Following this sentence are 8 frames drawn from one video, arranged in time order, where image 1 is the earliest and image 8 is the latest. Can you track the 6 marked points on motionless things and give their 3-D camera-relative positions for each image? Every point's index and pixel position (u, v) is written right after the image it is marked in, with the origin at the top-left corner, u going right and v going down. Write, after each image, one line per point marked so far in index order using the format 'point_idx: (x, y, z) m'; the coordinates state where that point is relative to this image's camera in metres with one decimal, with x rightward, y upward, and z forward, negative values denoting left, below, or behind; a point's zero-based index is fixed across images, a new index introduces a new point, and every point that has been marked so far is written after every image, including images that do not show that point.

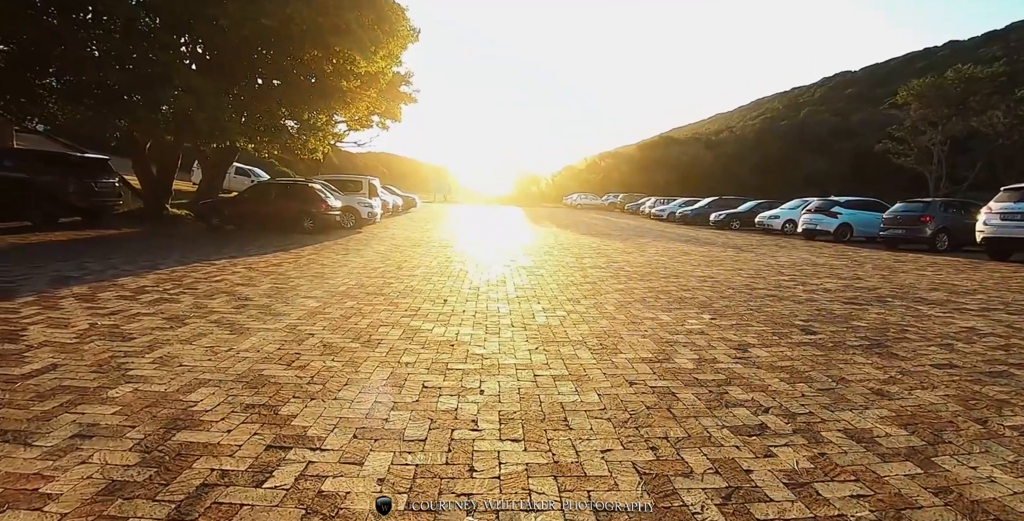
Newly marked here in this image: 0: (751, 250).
0: (+7.1, +0.3, +16.5) m
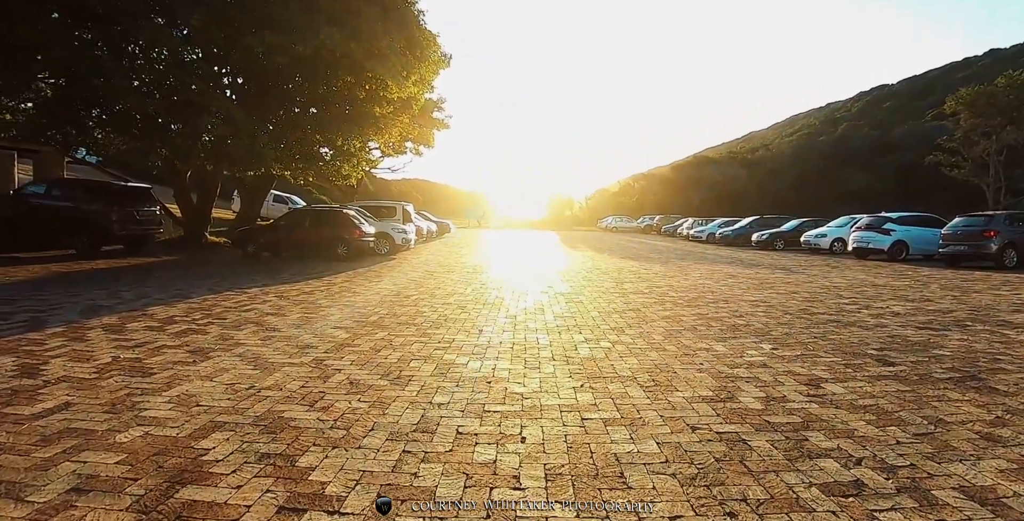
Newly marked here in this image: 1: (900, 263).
0: (+8.1, -0.3, +15.6) m
1: (+13.4, -0.1, +19.1) m
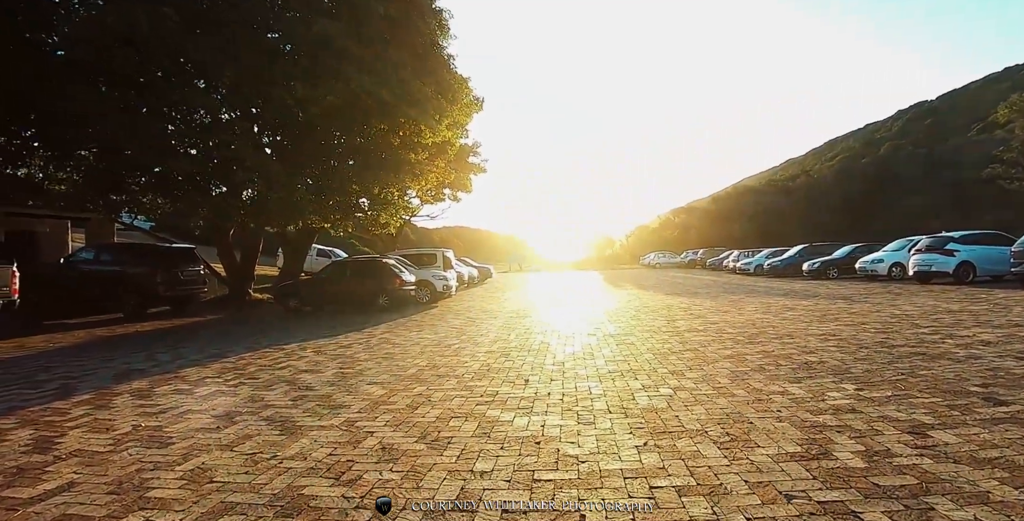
0: (+9.2, -1.0, +14.5) m
1: (+14.6, -0.8, +17.6) m
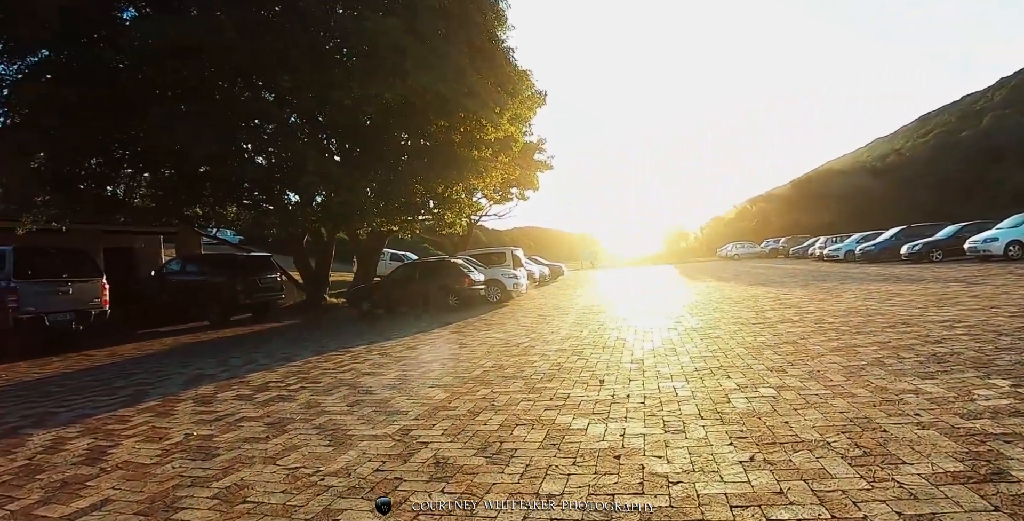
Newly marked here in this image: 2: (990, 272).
0: (+10.8, -0.5, +12.7) m
1: (+16.6, 0.0, +15.1) m
2: (+12.9, -0.3, +15.0) m
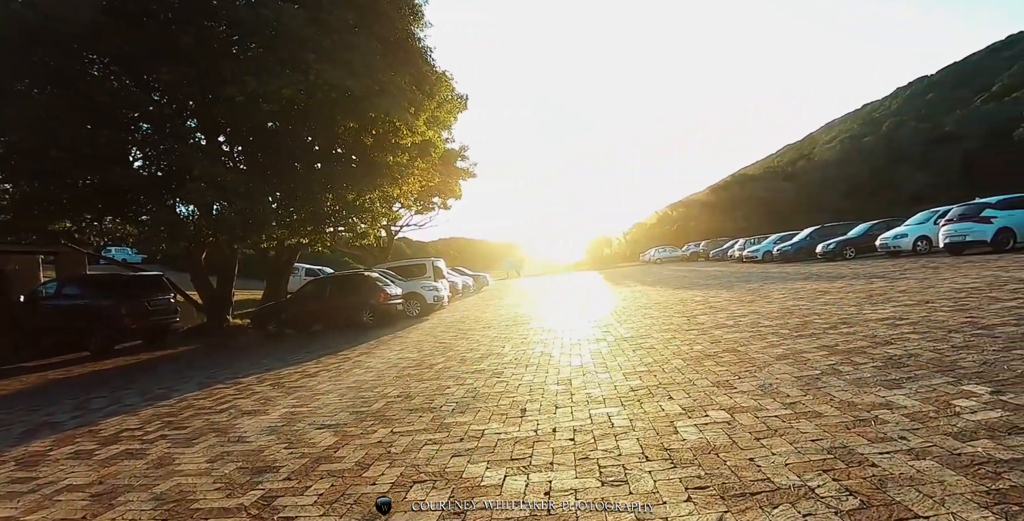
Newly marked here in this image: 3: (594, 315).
0: (+9.0, -0.3, +12.9) m
1: (+14.5, +0.2, +16.1) m
2: (+10.9, -0.2, +15.5) m
3: (+1.8, -1.2, +12.4) m
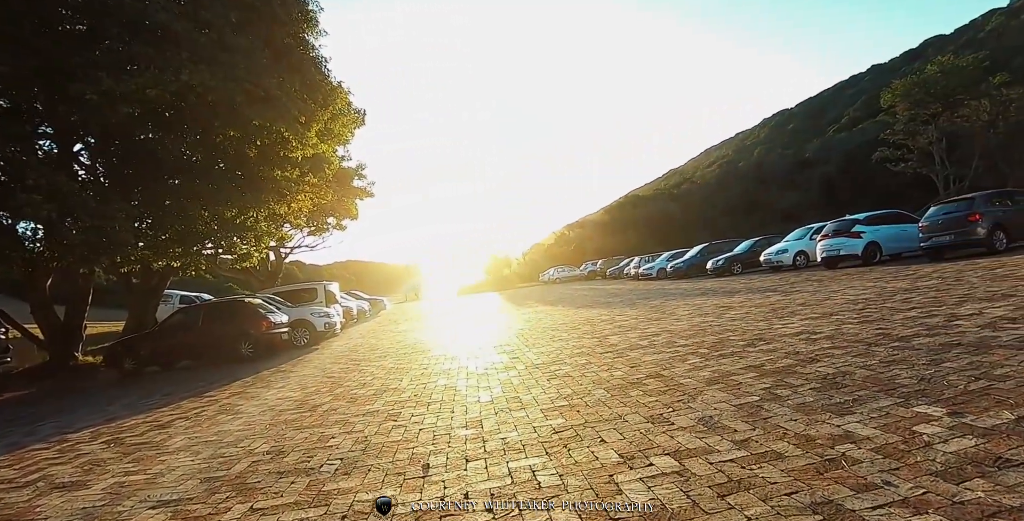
0: (+6.8, -0.7, +13.4) m
1: (+11.6, -0.2, +17.5) m
2: (+8.2, -0.6, +16.3) m
3: (-0.2, -1.6, +11.6) m
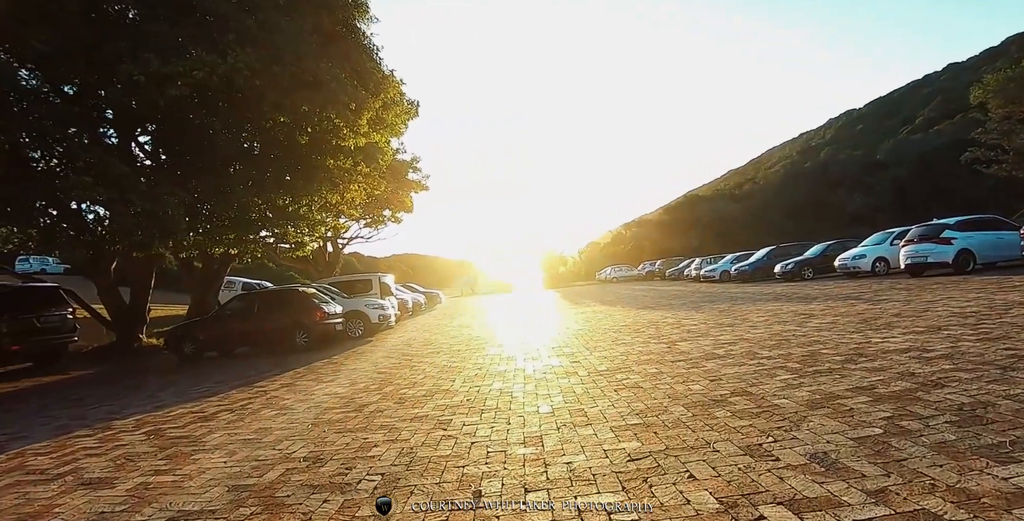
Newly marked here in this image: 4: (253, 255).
0: (+8.1, -0.8, +12.2) m
1: (+13.2, -0.4, +15.8) m
2: (+9.7, -0.8, +14.9) m
3: (+0.9, -1.6, +11.0) m
4: (-7.4, +0.1, +15.7) m
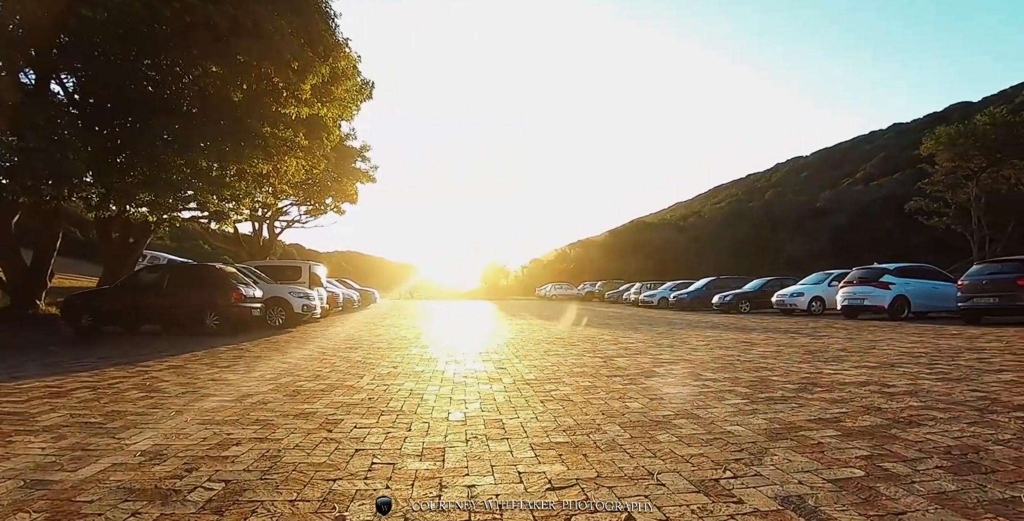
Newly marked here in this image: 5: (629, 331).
0: (+6.6, -1.6, +12.0) m
1: (+11.5, -1.8, +16.1) m
2: (+8.0, -1.7, +14.9) m
3: (-0.5, -1.5, +10.2) m
4: (-8.9, +0.9, +14.1) m
5: (+2.9, -1.7, +13.7) m
